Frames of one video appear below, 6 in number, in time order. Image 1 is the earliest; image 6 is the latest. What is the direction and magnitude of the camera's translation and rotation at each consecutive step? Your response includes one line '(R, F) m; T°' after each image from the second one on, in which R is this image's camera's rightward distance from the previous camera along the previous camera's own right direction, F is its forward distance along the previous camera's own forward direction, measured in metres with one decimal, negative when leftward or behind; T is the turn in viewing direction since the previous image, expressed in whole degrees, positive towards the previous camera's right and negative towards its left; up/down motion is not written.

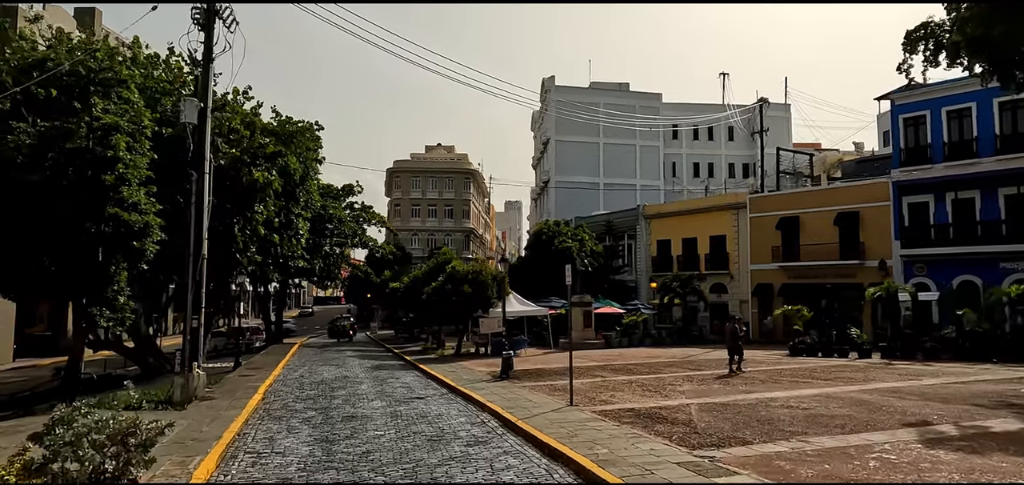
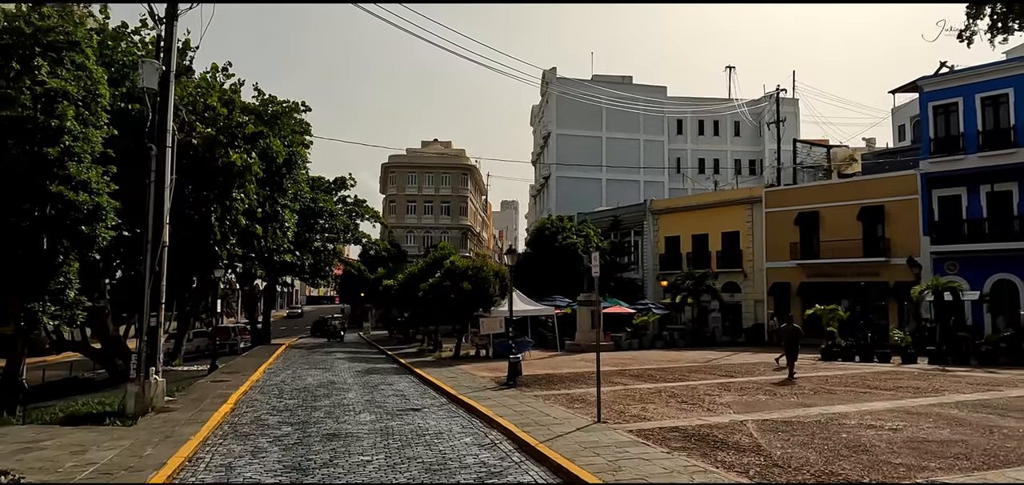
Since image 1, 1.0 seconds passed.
(-0.3, +2.2) m; 0°
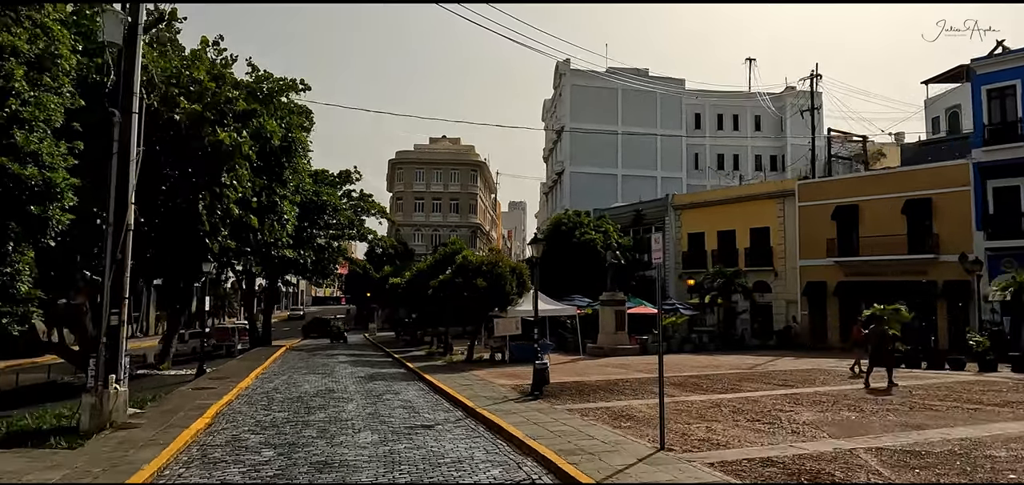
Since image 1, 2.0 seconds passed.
(-0.4, +2.2) m; -1°
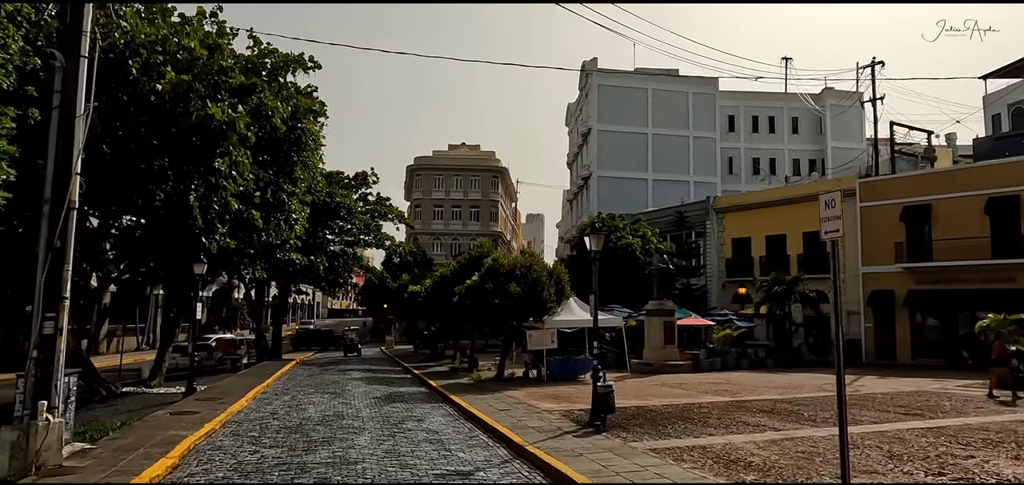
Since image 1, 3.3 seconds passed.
(-0.6, +2.9) m; -1°
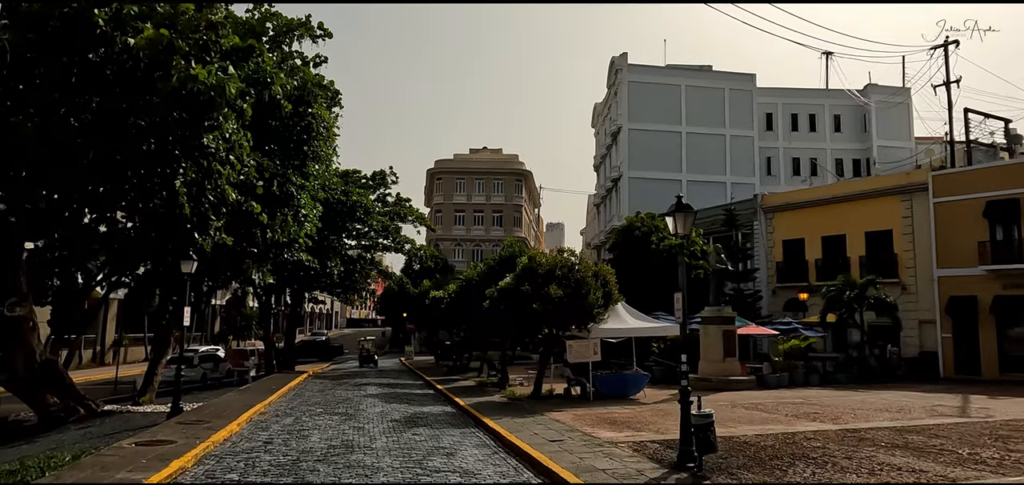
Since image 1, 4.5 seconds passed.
(-0.5, +2.7) m; -2°
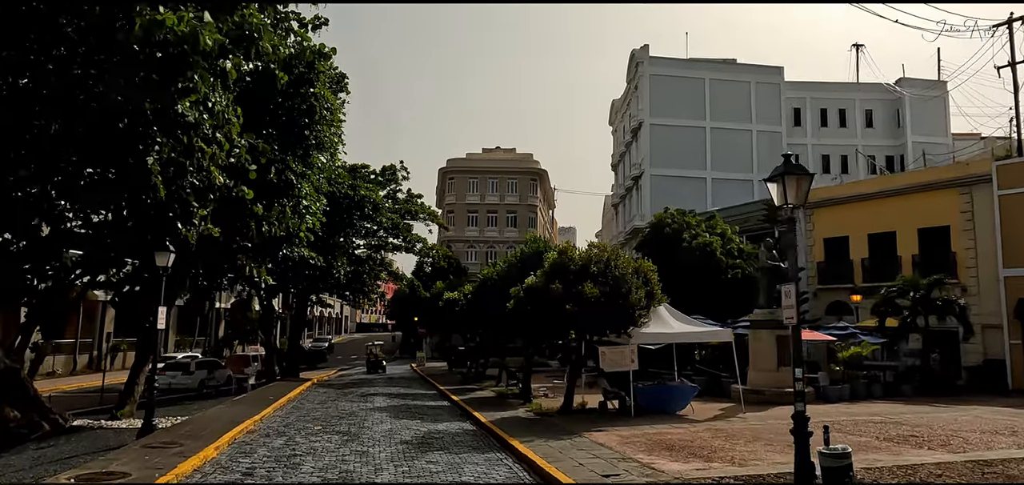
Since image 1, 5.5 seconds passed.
(-0.4, +2.2) m; -1°
